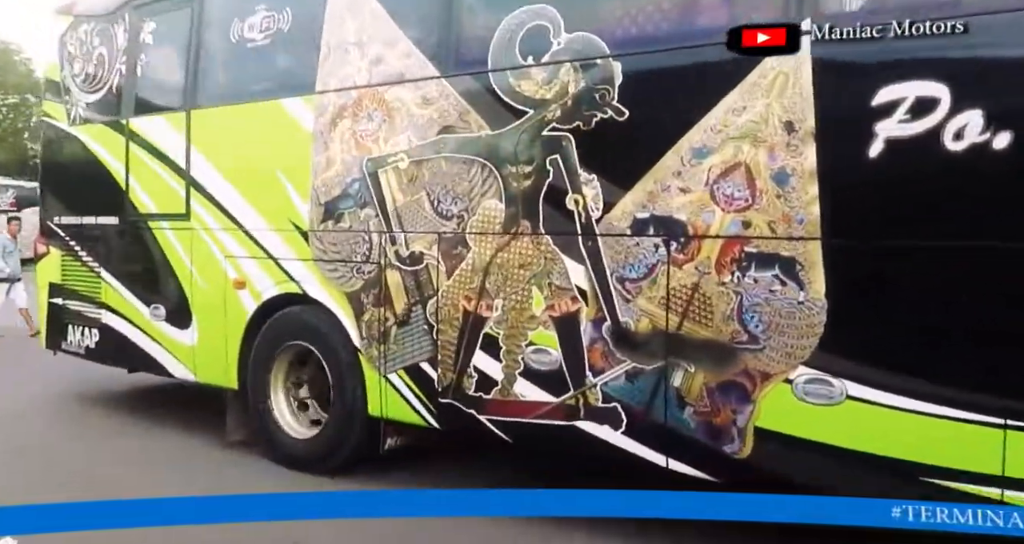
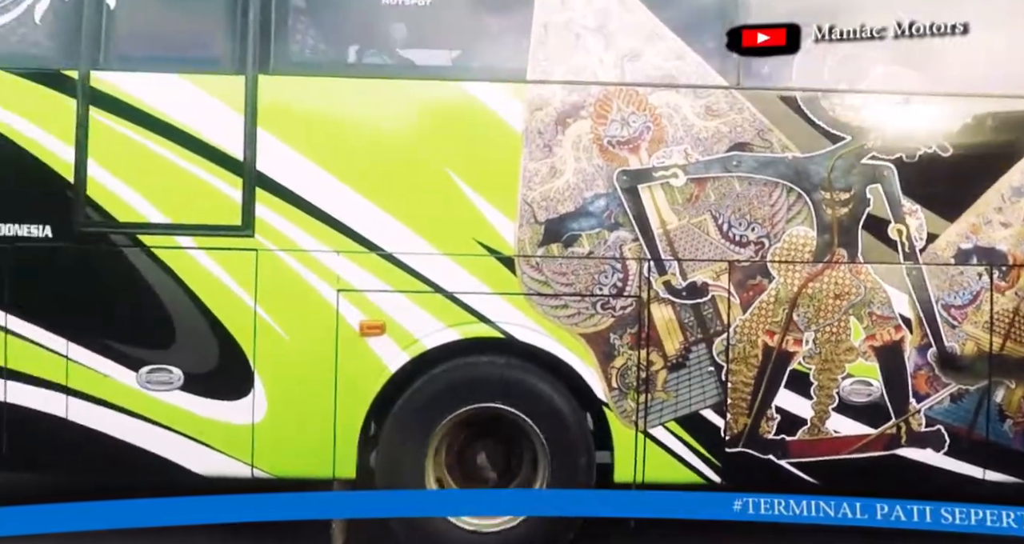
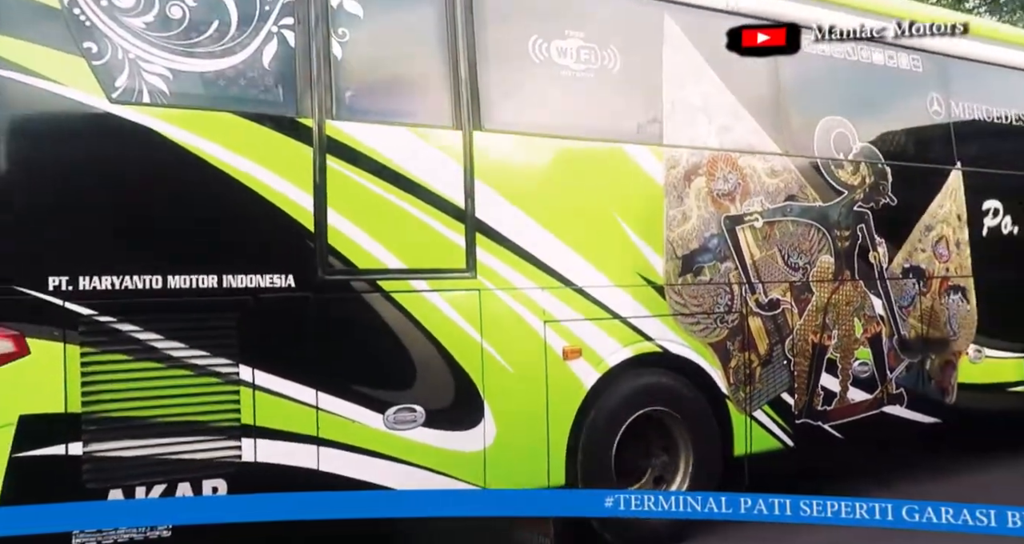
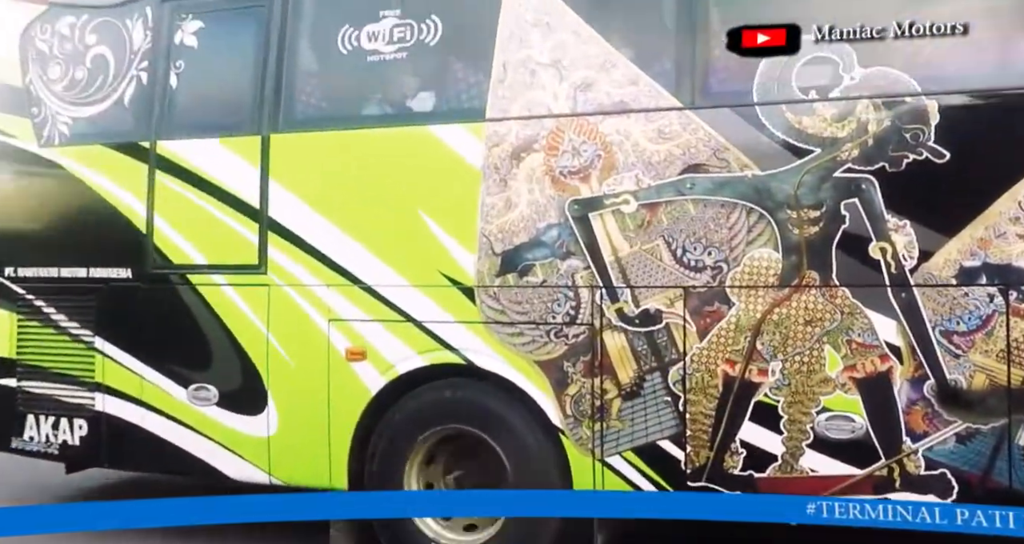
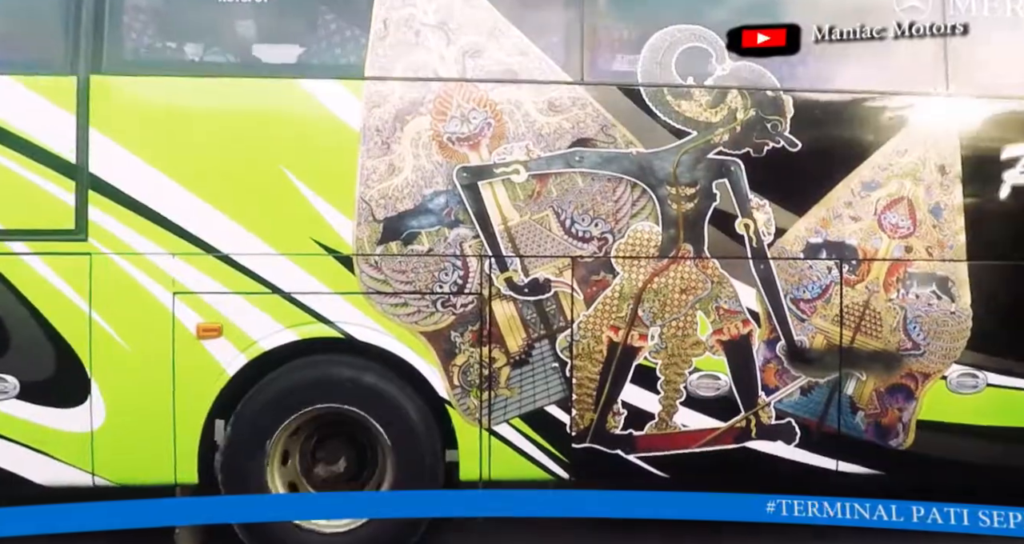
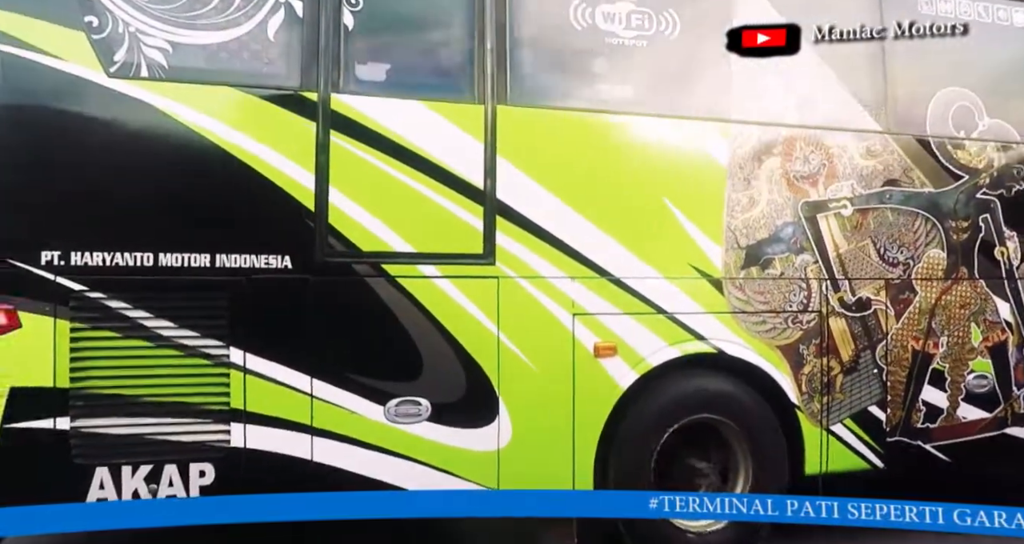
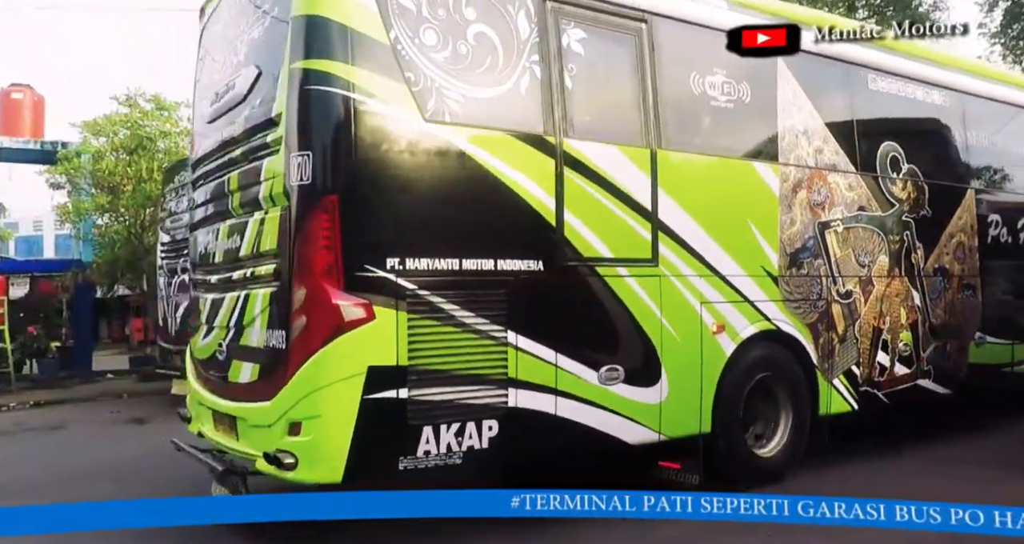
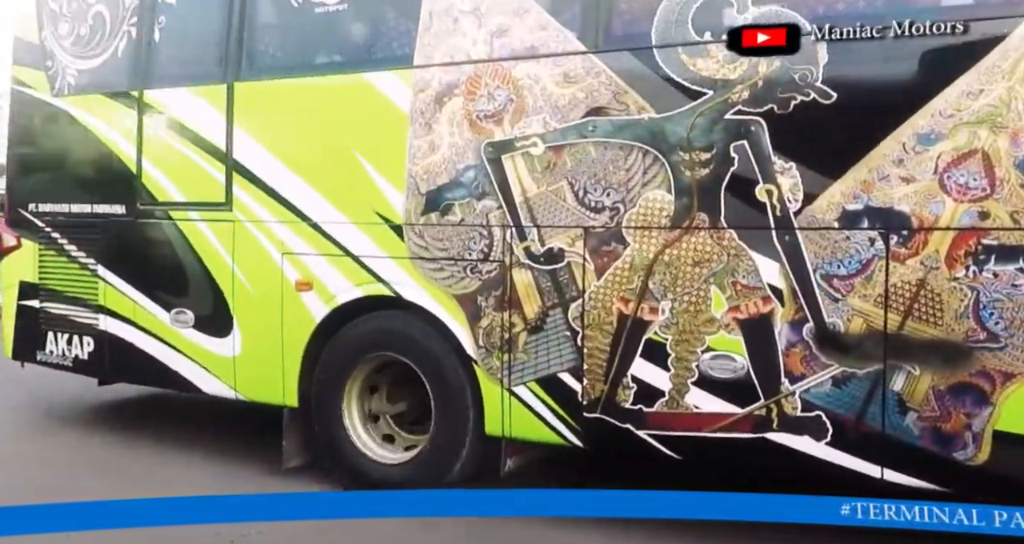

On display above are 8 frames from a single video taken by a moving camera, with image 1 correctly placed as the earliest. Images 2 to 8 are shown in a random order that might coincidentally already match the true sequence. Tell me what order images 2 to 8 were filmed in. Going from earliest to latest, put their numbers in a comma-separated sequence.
8, 4, 5, 2, 6, 3, 7
